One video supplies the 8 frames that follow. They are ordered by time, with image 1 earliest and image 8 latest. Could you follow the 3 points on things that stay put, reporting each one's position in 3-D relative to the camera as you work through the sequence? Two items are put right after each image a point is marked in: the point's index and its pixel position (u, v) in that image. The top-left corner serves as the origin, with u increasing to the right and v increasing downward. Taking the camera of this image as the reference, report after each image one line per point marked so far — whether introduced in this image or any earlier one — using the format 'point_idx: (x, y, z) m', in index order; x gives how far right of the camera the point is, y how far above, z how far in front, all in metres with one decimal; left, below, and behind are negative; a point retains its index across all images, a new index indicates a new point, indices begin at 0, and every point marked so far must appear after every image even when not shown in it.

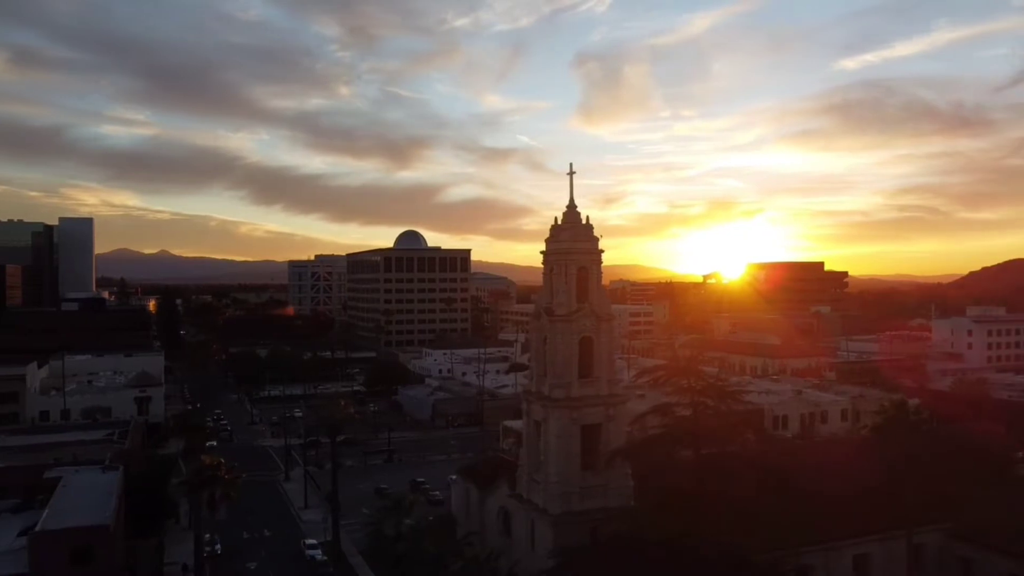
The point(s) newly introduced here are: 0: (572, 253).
0: (+1.2, +0.7, +16.6) m
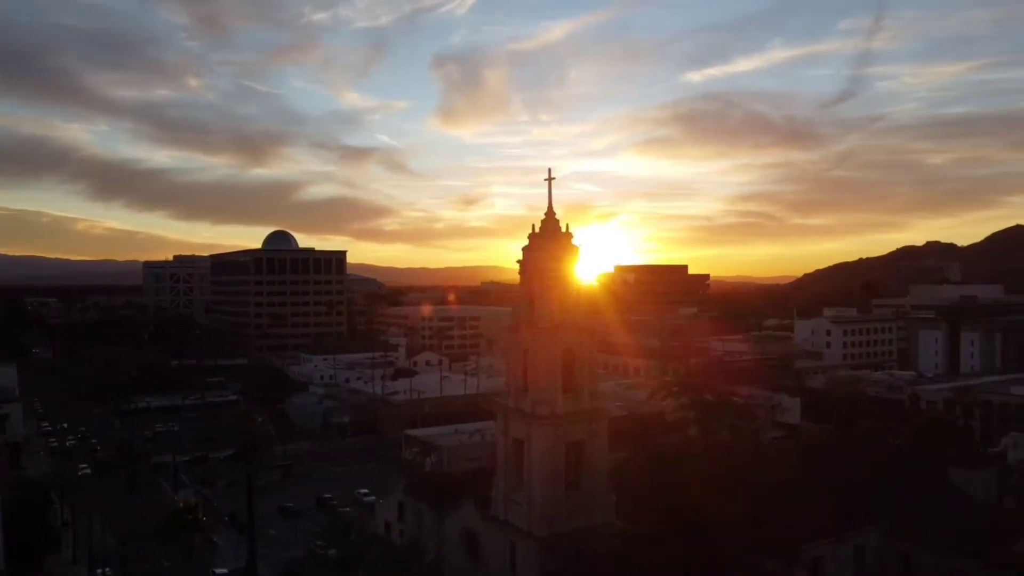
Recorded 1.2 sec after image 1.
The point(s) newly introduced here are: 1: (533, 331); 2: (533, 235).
0: (+0.8, +0.5, +15.9) m
1: (+0.4, -0.9, +15.8) m
2: (+0.4, +1.0, +16.4) m
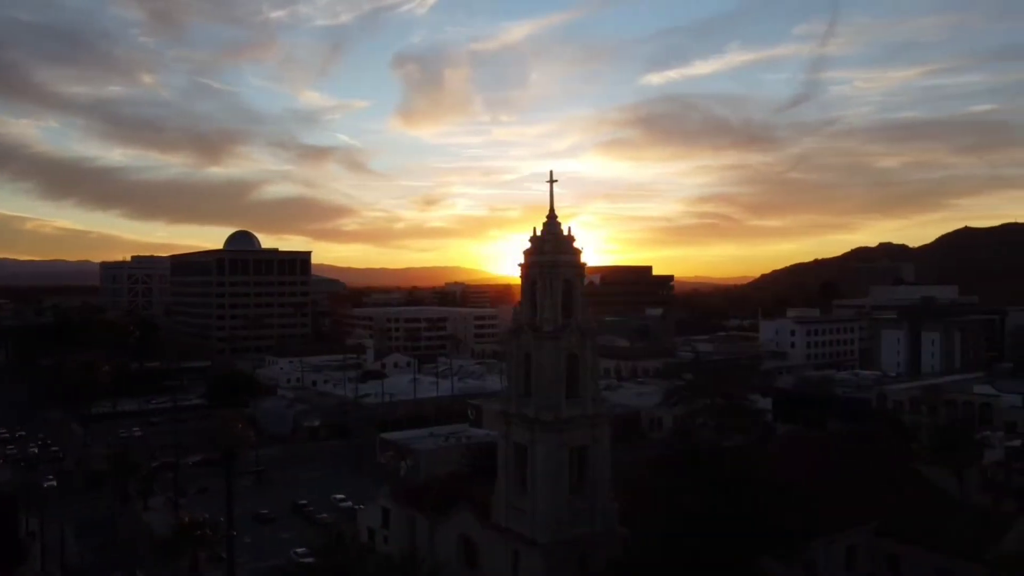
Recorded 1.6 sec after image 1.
0: (+0.8, +0.4, +15.7) m
1: (+0.5, -0.9, +15.6) m
2: (+0.4, +1.0, +16.2) m
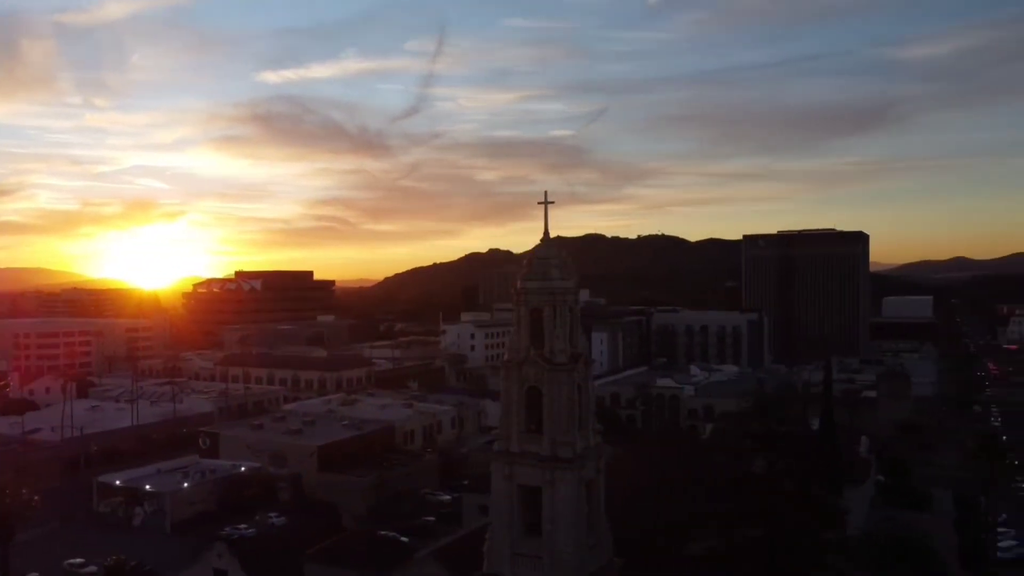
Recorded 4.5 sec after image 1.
0: (+0.9, -0.1, +14.9) m
1: (+0.6, -1.4, +14.6) m
2: (+0.3, +0.5, +15.1) m
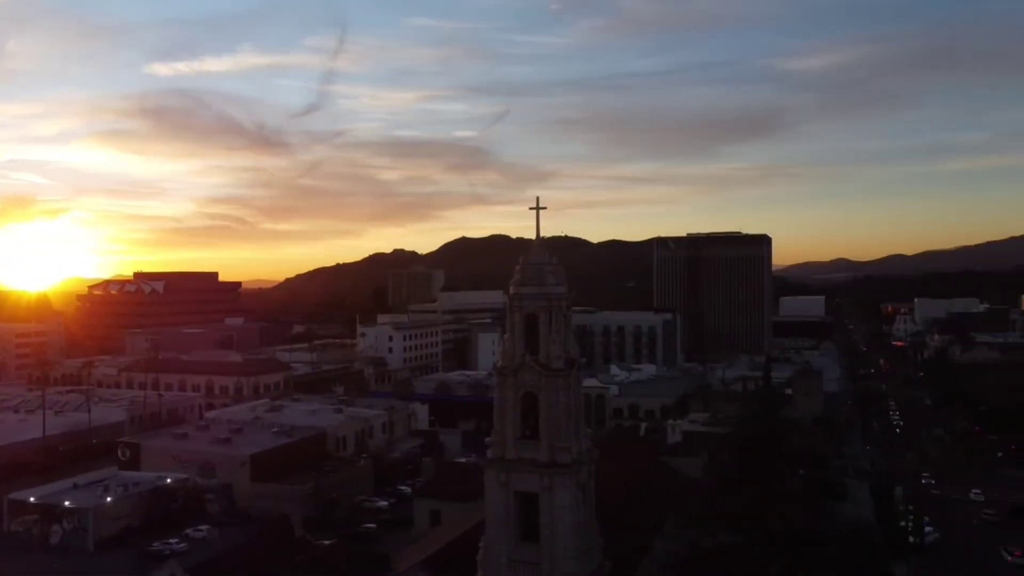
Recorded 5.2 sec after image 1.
0: (+0.8, -0.2, +14.9) m
1: (+0.6, -1.5, +14.6) m
2: (+0.2, +0.4, +15.1) m
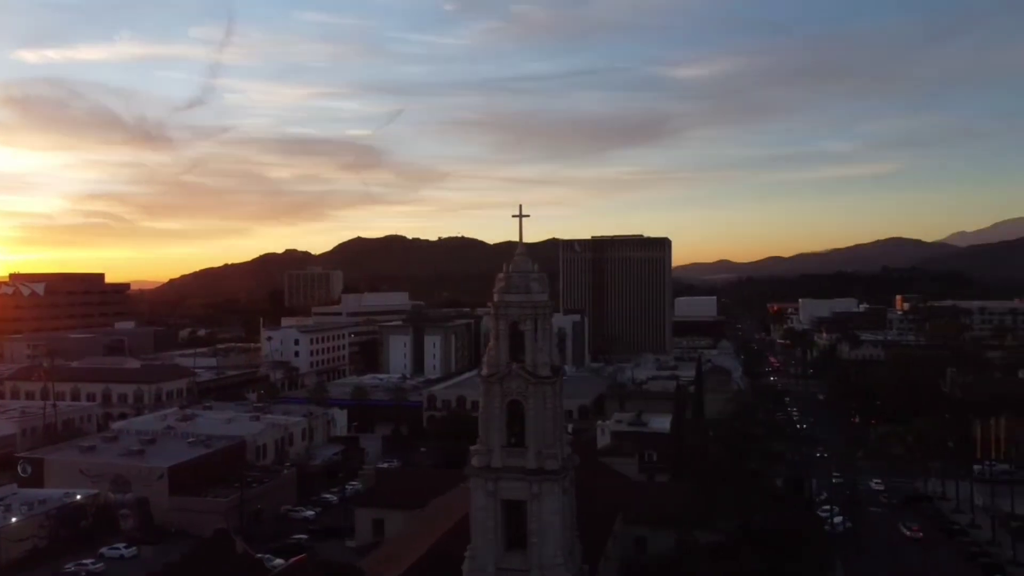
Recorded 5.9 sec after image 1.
0: (+0.5, -0.3, +15.0) m
1: (+0.3, -1.7, +14.7) m
2: (-0.1, +0.2, +15.1) m
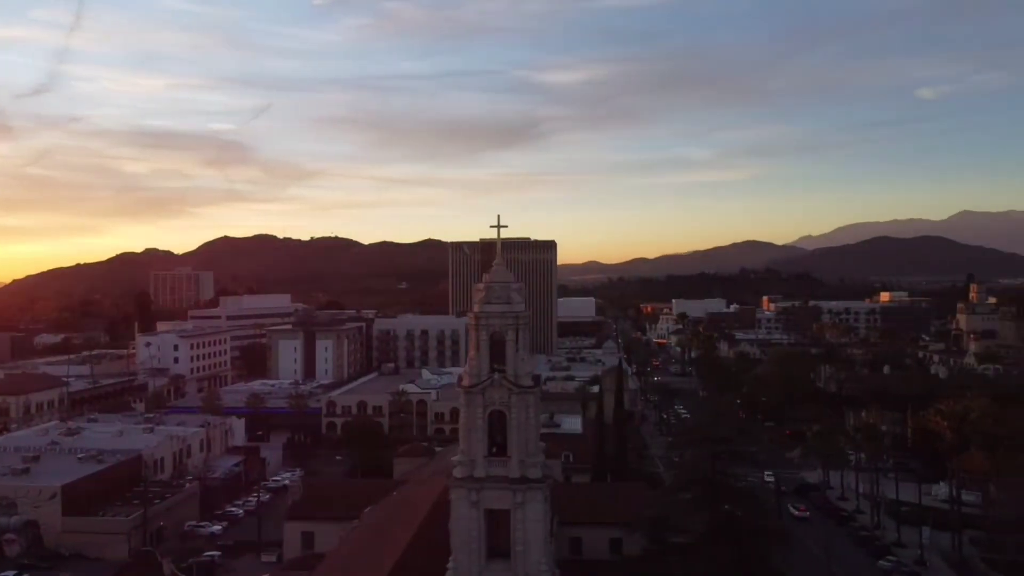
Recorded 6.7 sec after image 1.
0: (+0.2, -0.5, +15.1) m
1: (0.0, -1.9, +14.8) m
2: (-0.5, 0.0, +15.1) m
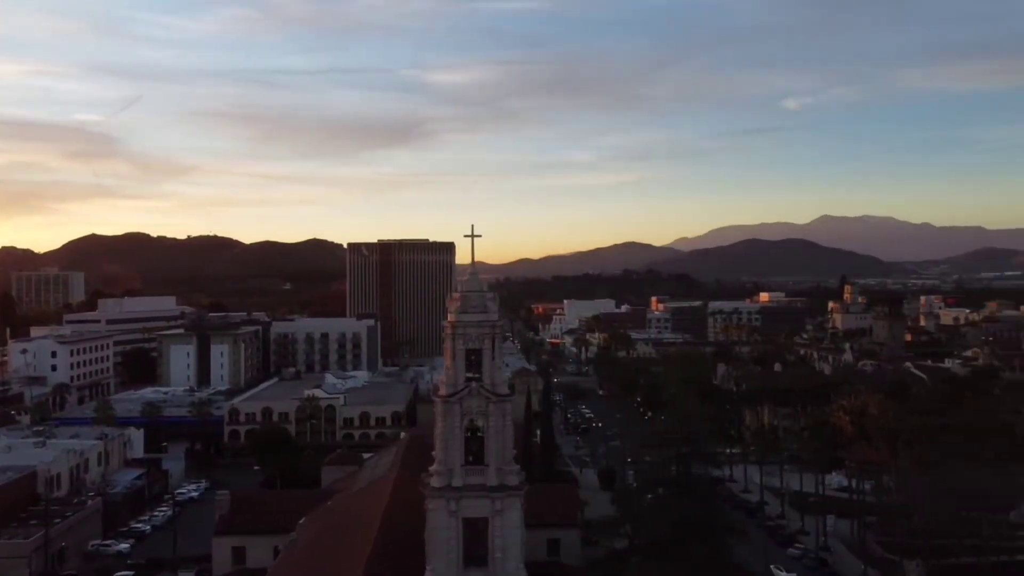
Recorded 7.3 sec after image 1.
0: (-0.3, -0.7, +15.3) m
1: (-0.4, -2.0, +14.9) m
2: (-1.0, -0.1, +15.2) m
